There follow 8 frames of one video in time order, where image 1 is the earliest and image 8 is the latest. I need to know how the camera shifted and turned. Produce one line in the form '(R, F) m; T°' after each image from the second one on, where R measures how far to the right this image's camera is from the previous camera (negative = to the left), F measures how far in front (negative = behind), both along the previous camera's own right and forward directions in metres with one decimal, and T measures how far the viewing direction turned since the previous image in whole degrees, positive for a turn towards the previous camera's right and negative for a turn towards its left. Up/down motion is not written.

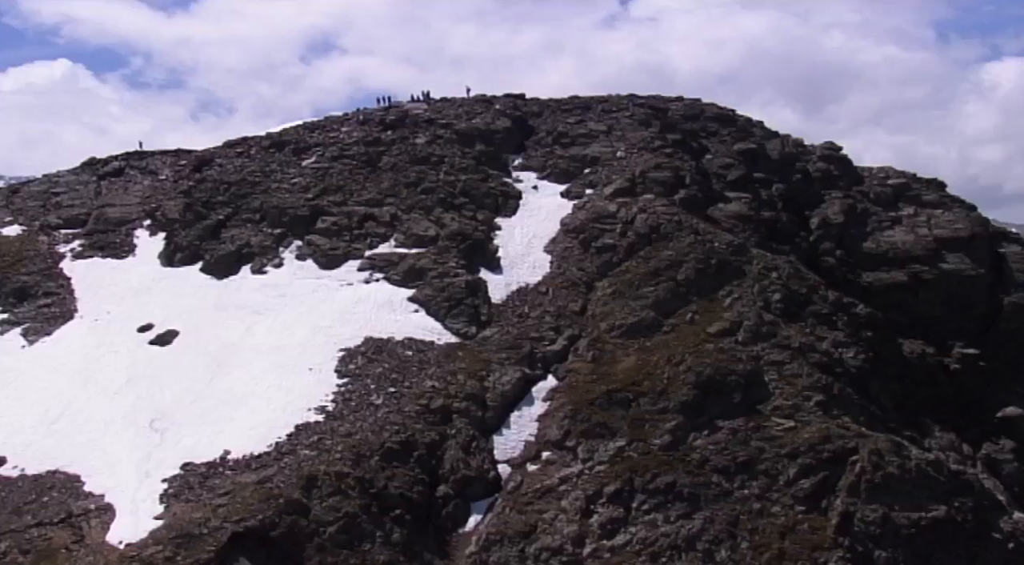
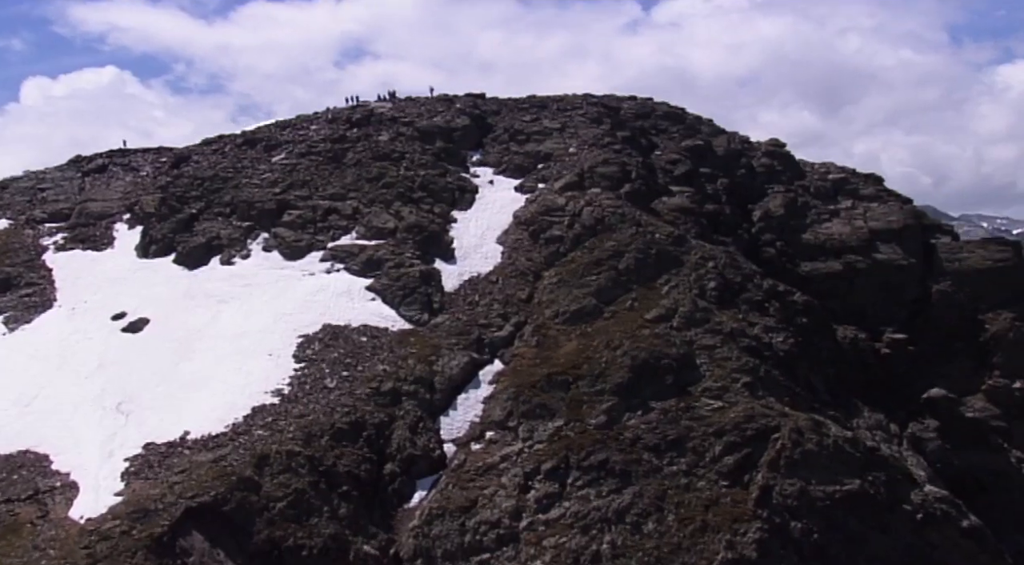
(+2.4, -2.2) m; 0°
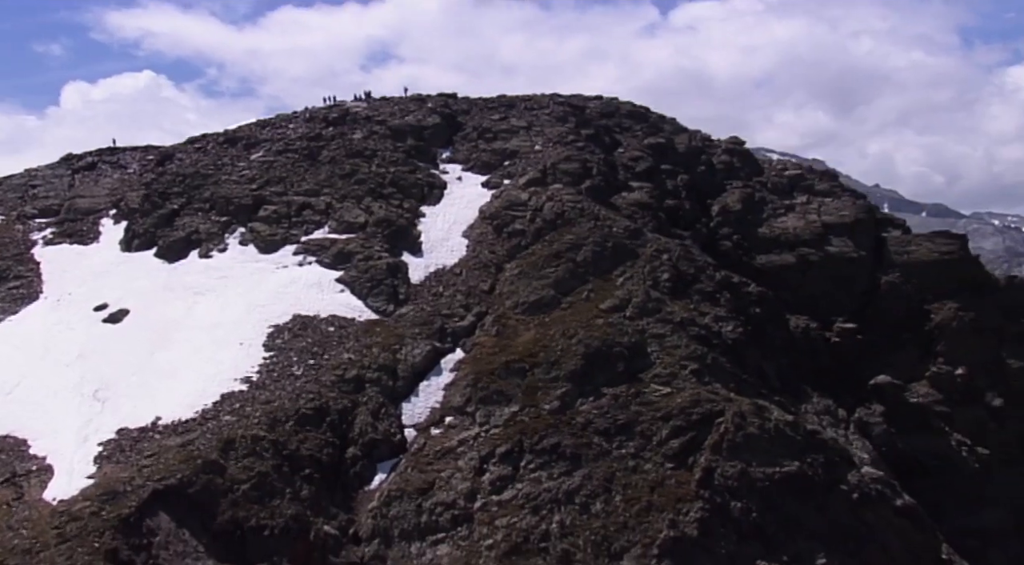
(+2.0, -1.8) m; 0°
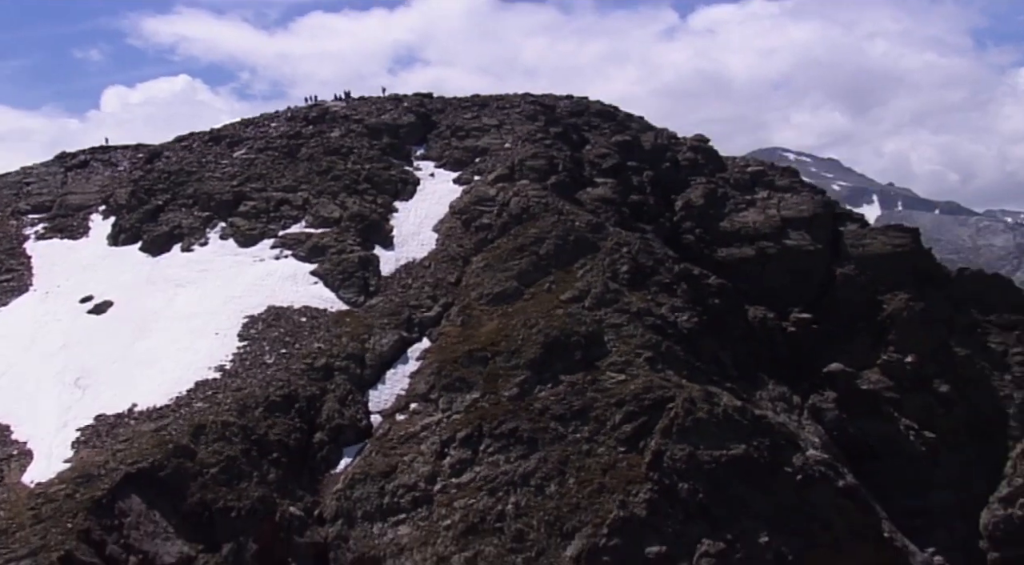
(+2.1, -1.7) m; 0°
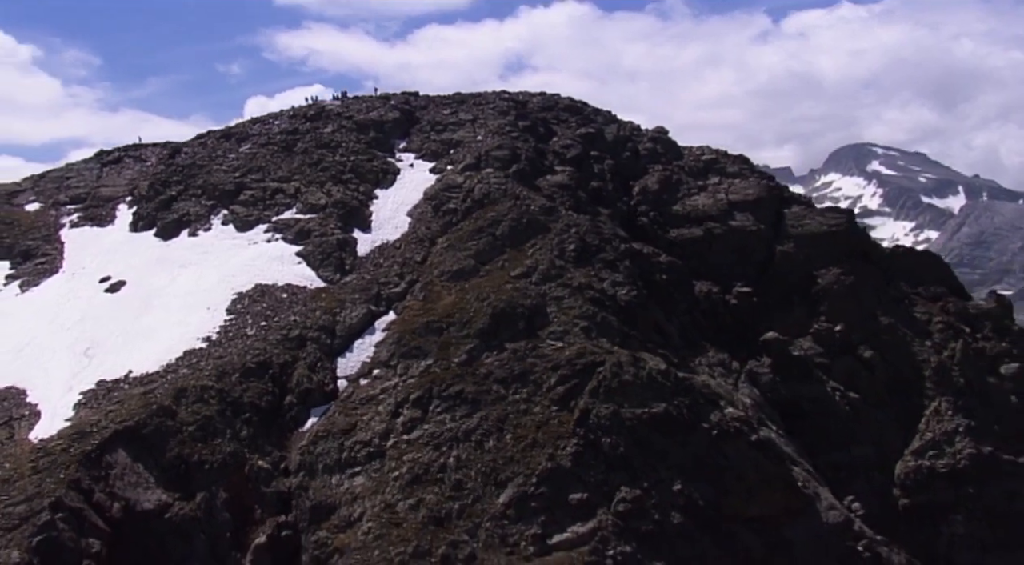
(+5.6, -4.5) m; -3°
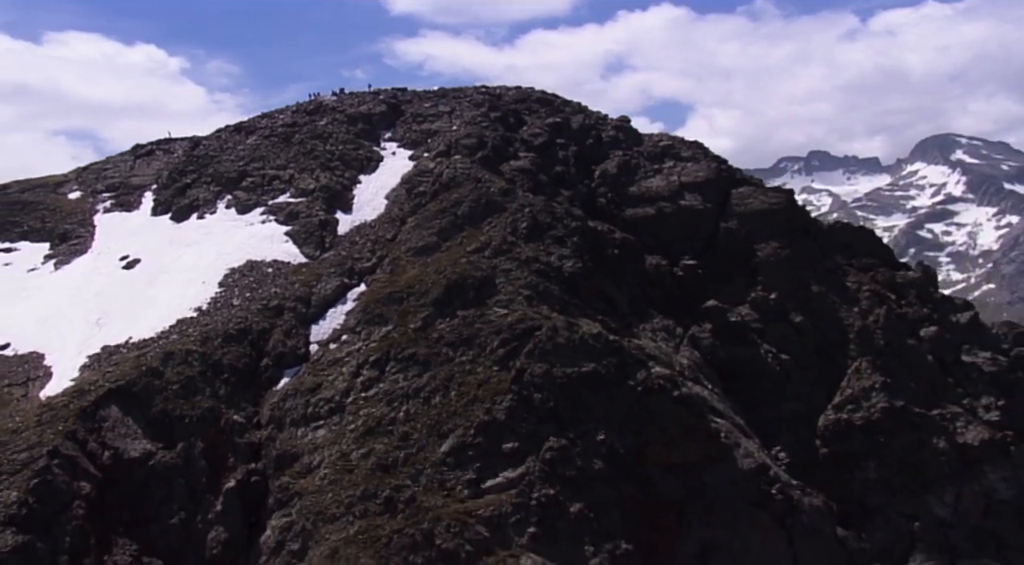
(+6.3, -4.8) m; -4°
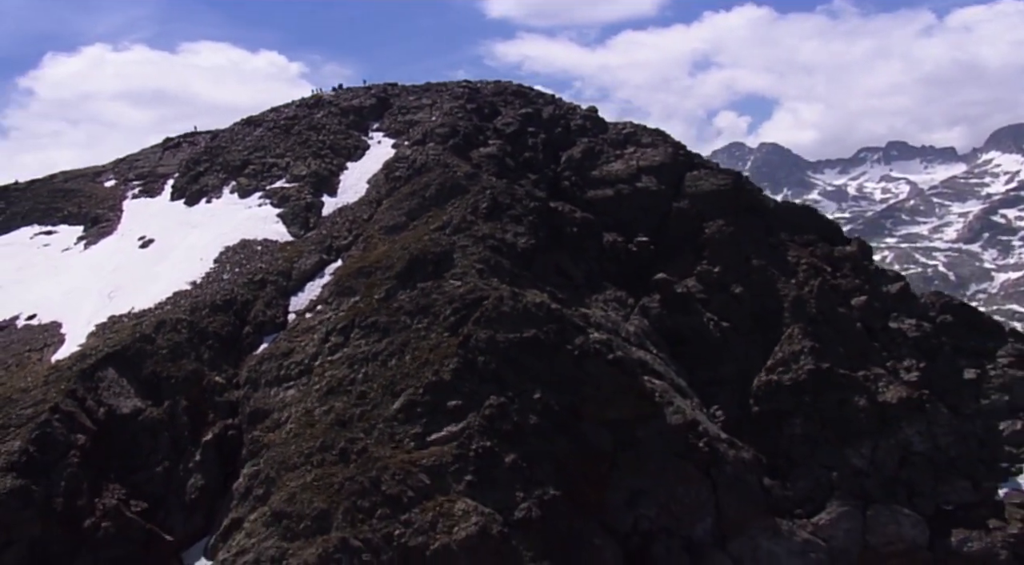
(+6.6, -4.8) m; -4°
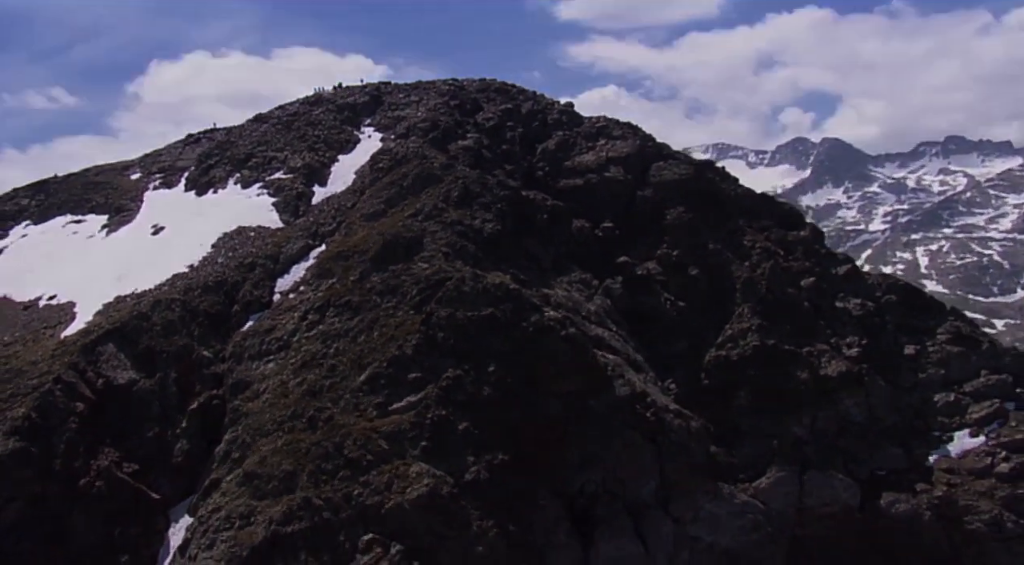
(+5.7, -4.0) m; -3°
